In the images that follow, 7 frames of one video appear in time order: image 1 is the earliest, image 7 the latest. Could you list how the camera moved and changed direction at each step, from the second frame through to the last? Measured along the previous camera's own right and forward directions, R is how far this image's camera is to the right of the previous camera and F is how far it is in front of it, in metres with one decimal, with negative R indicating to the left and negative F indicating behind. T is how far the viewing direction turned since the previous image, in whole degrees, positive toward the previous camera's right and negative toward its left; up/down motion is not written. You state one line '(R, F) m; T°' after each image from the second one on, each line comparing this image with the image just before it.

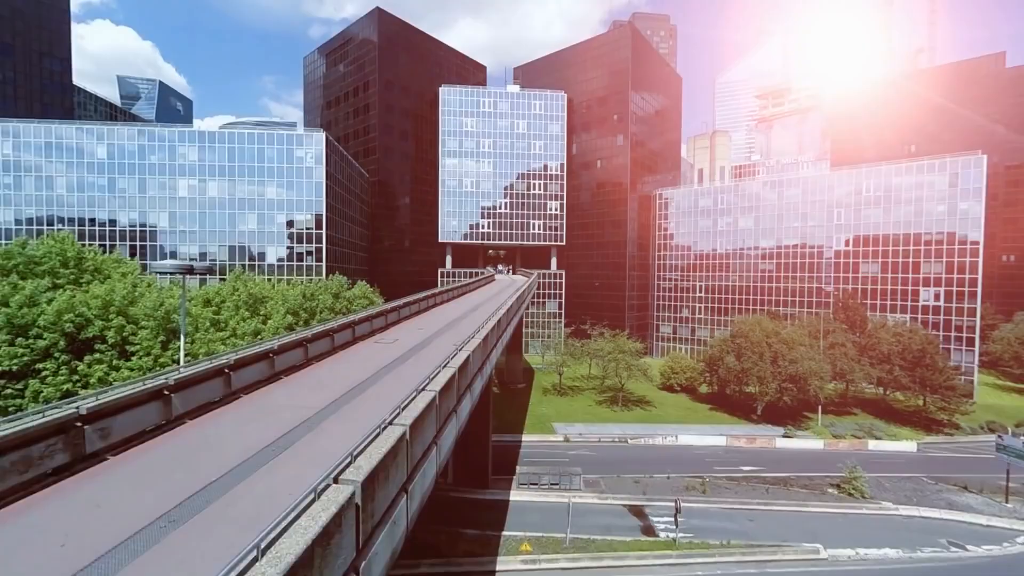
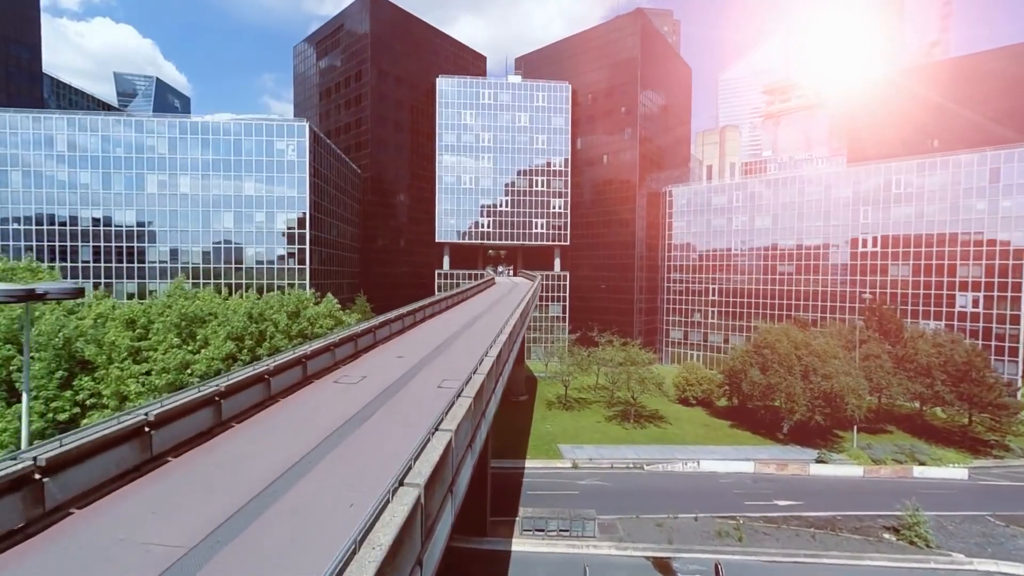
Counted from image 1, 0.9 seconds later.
(-0.1, +4.7) m; 0°
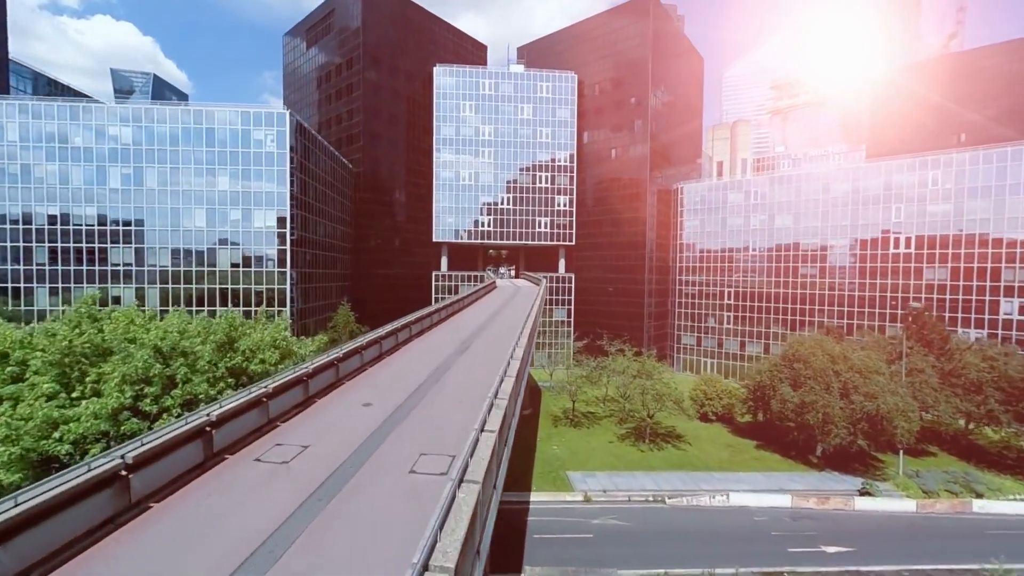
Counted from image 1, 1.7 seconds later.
(-0.2, +4.8) m; 0°
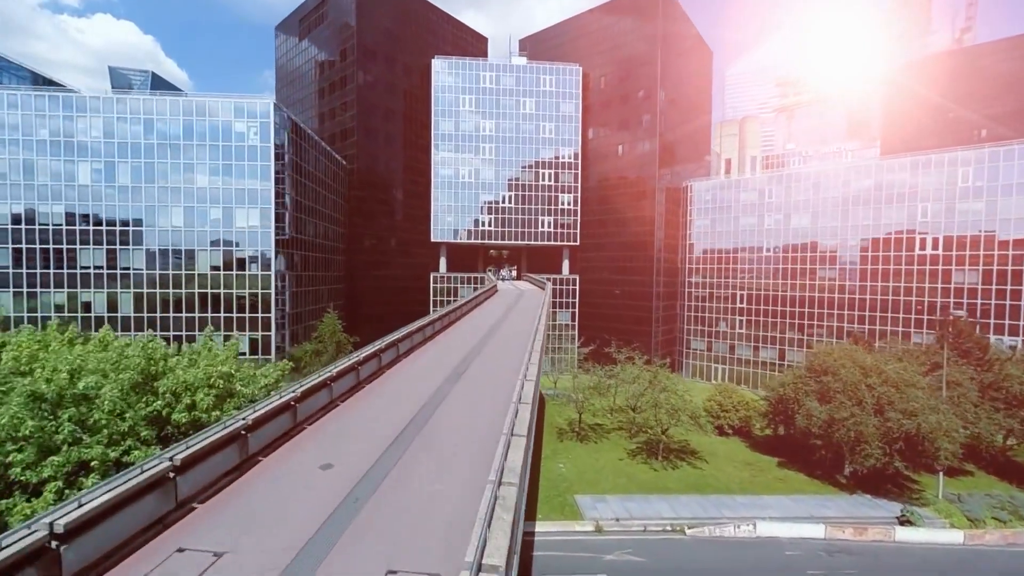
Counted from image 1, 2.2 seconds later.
(-0.2, +3.3) m; 0°
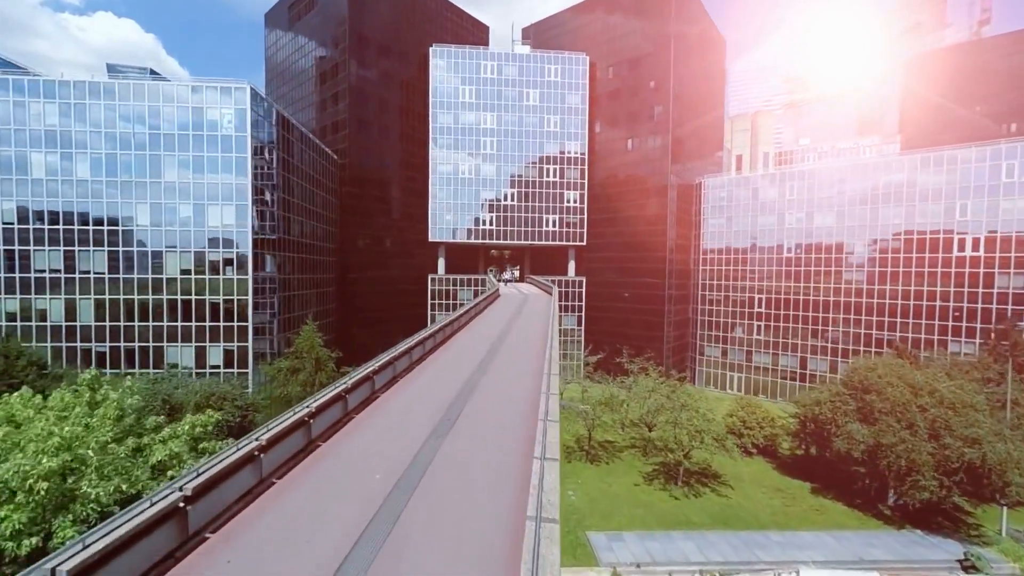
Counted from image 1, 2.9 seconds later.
(-0.2, +4.2) m; 0°
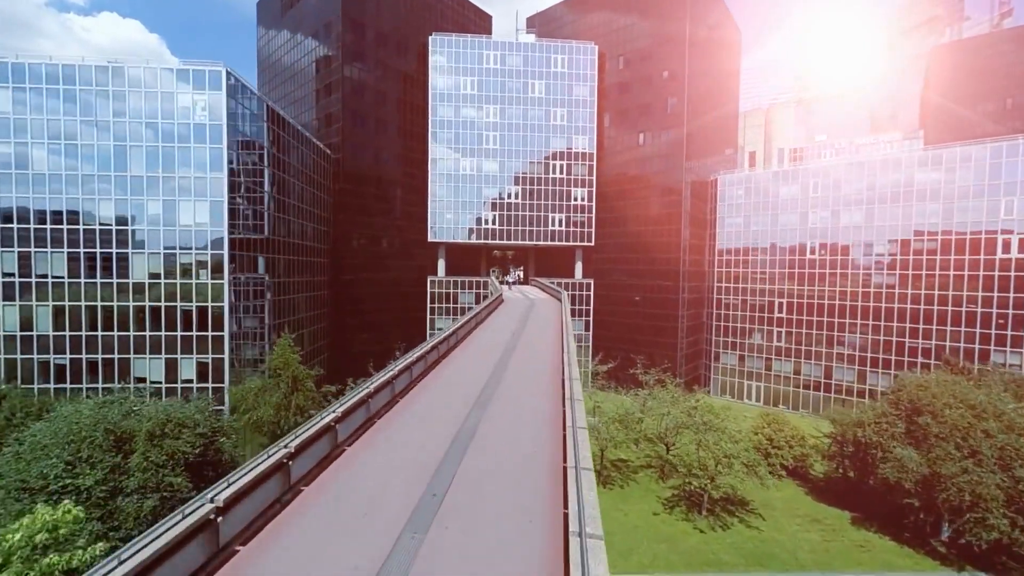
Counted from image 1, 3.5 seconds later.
(-0.2, +3.8) m; 0°
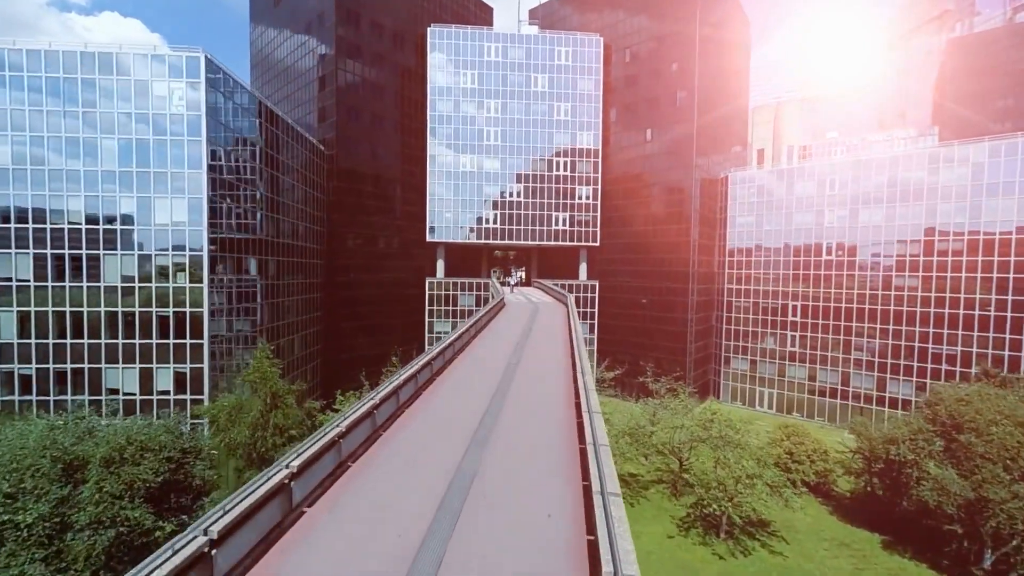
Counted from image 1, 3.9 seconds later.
(-0.1, +2.6) m; 0°
